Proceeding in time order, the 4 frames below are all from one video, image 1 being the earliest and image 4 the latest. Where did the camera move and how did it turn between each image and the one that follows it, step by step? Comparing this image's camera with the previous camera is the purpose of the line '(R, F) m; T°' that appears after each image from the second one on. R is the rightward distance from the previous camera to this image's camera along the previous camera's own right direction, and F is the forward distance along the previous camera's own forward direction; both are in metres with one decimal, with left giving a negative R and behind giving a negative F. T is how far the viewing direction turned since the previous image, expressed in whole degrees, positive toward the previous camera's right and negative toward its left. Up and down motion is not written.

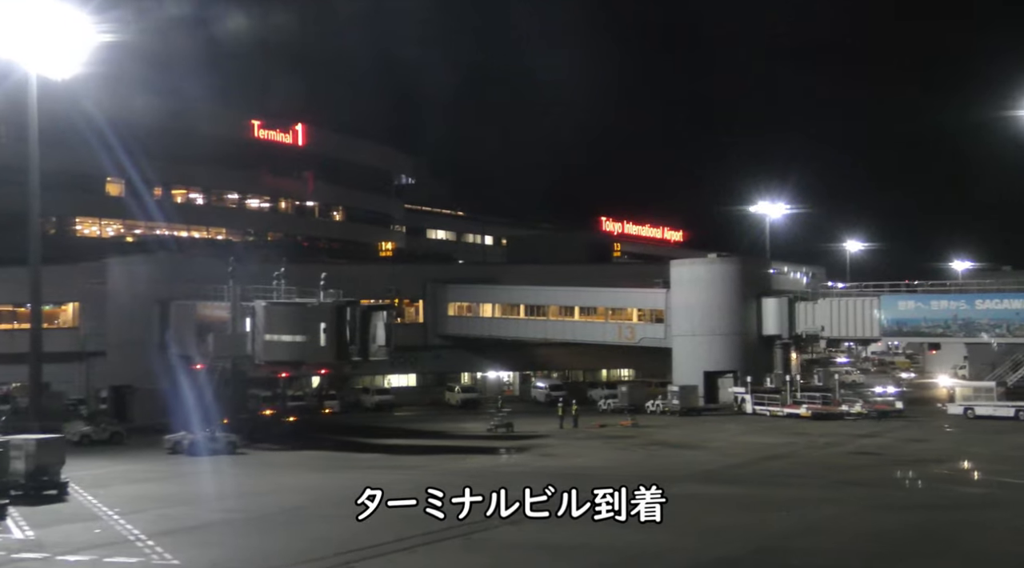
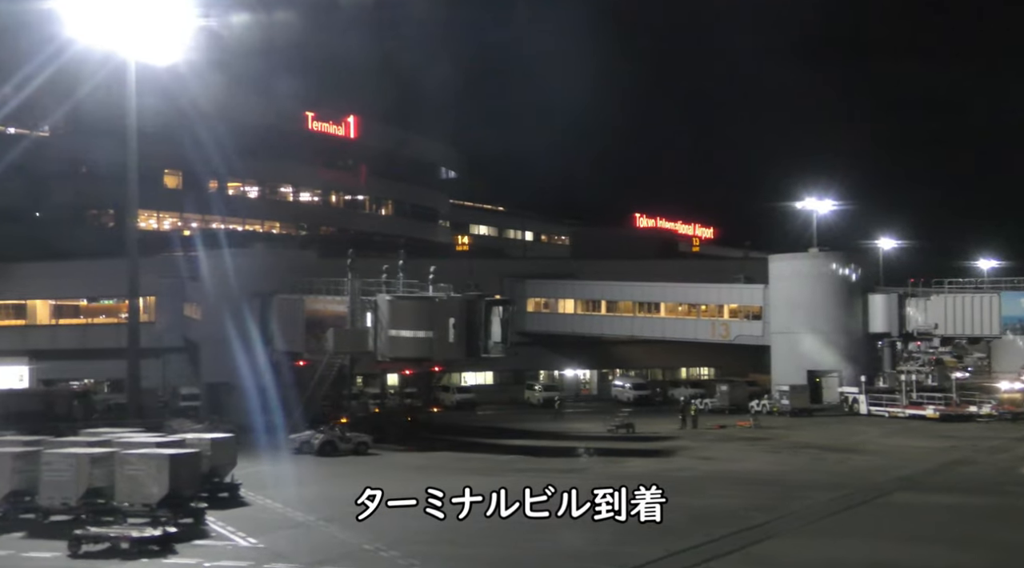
(-3.7, +1.3) m; 0°
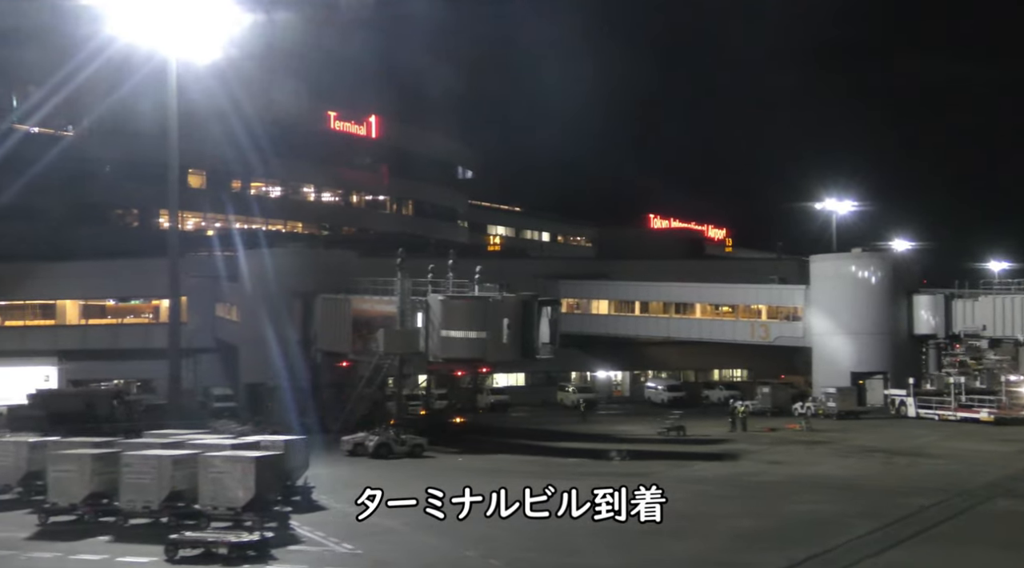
(-1.5, +0.5) m; 0°
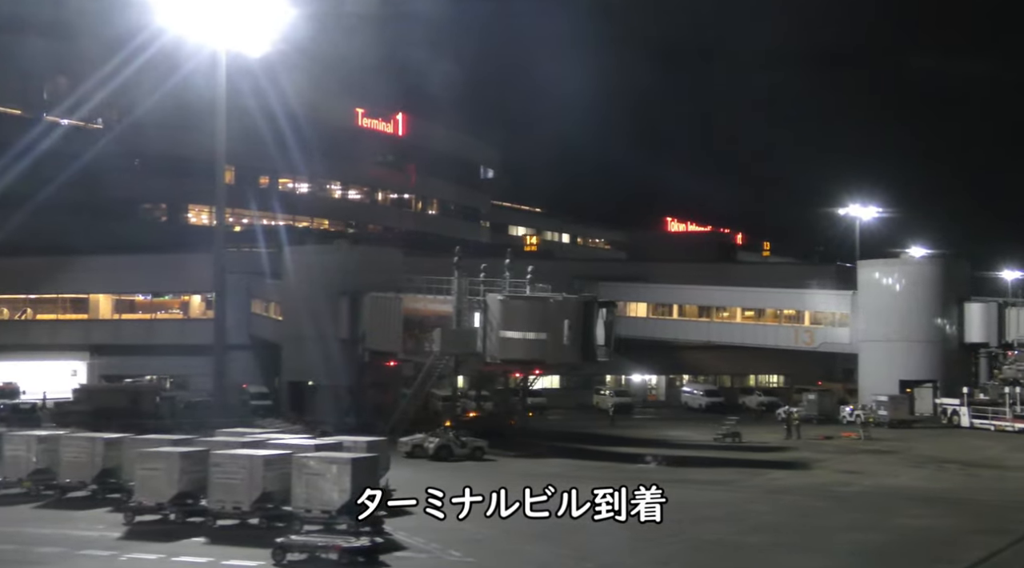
(-1.6, +0.6) m; 0°
